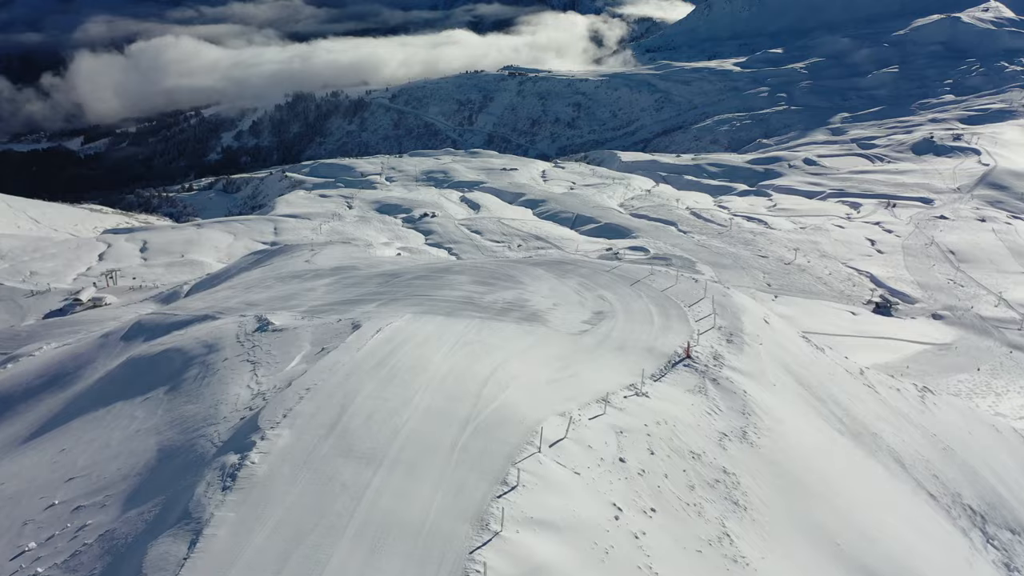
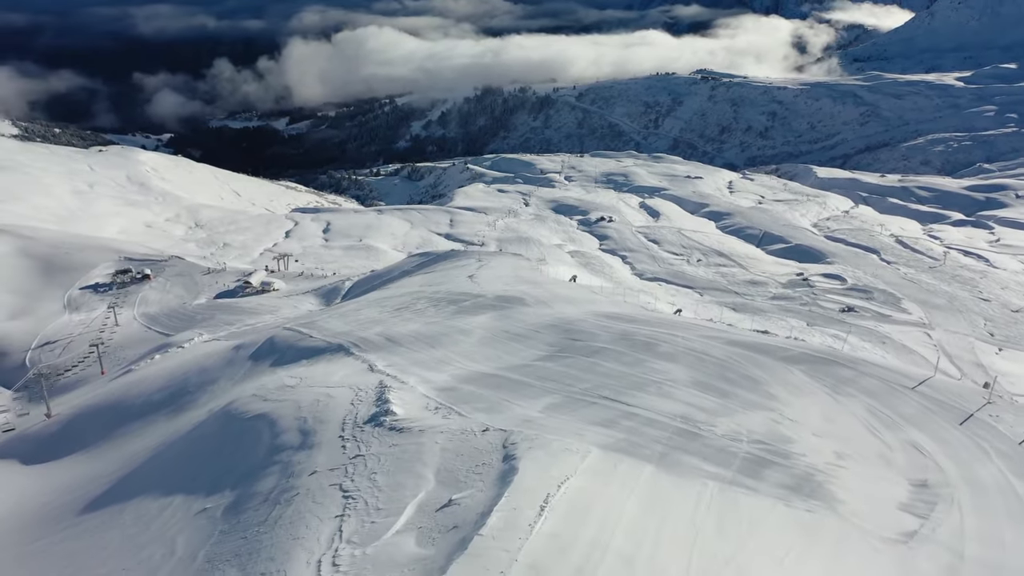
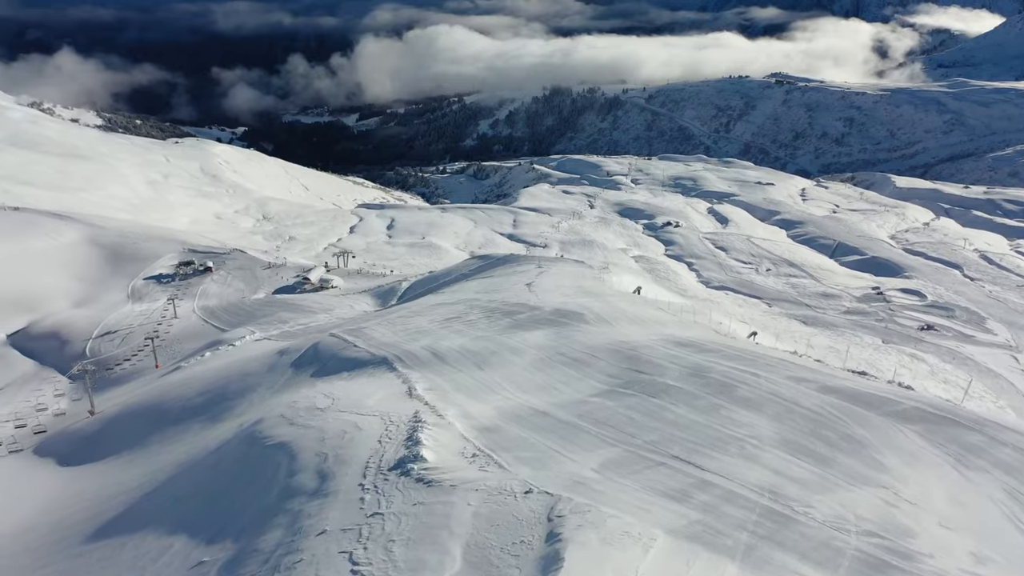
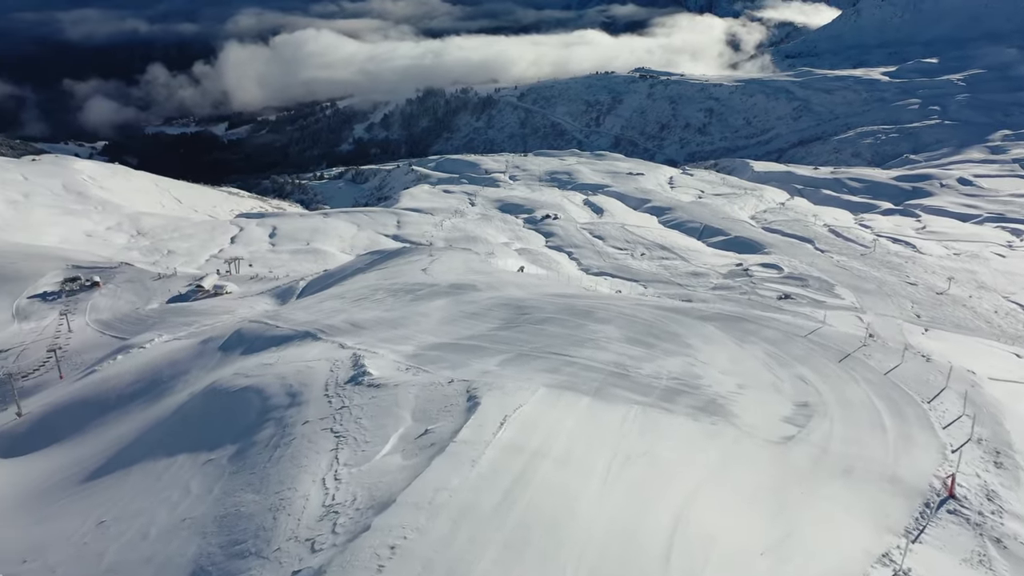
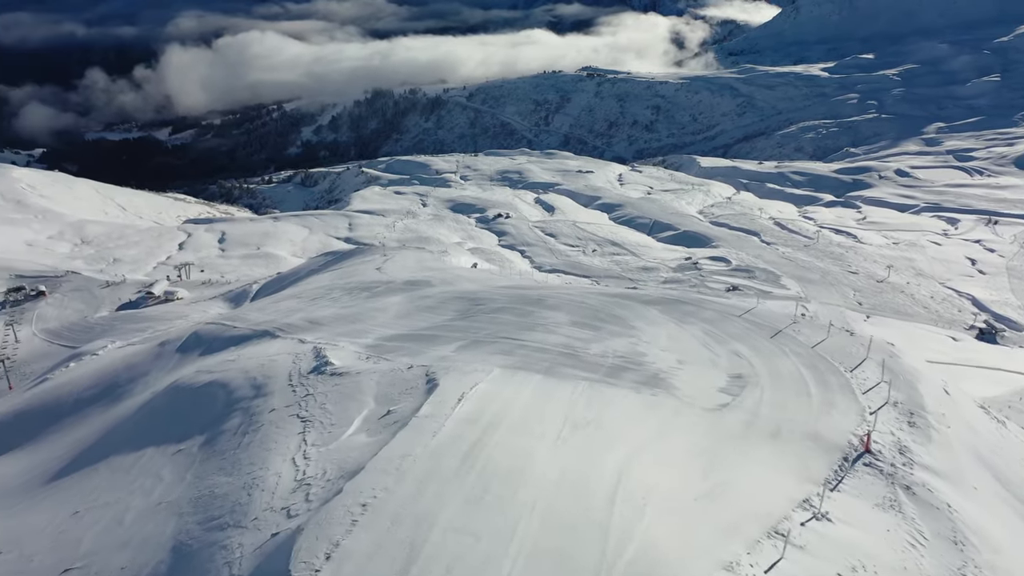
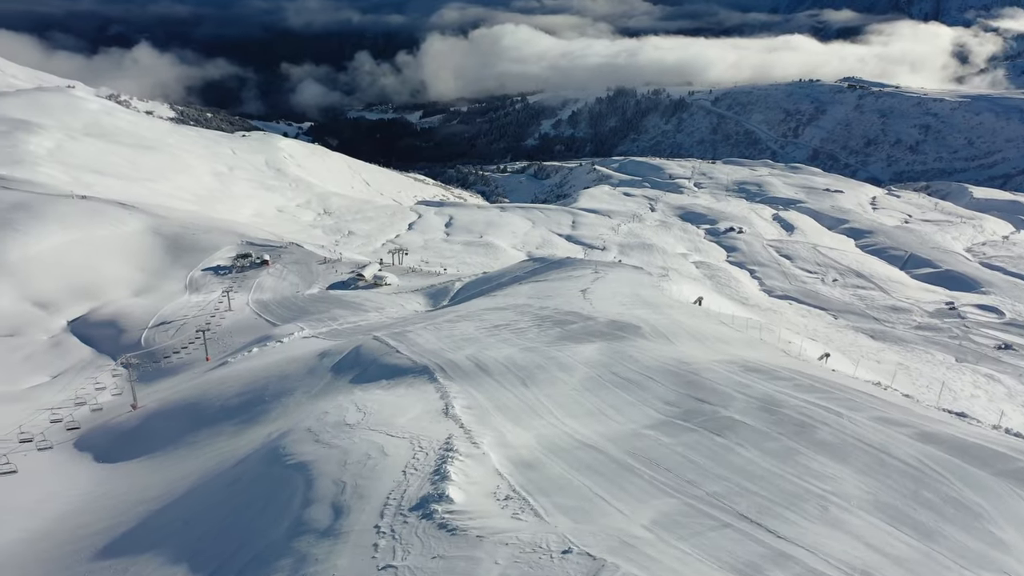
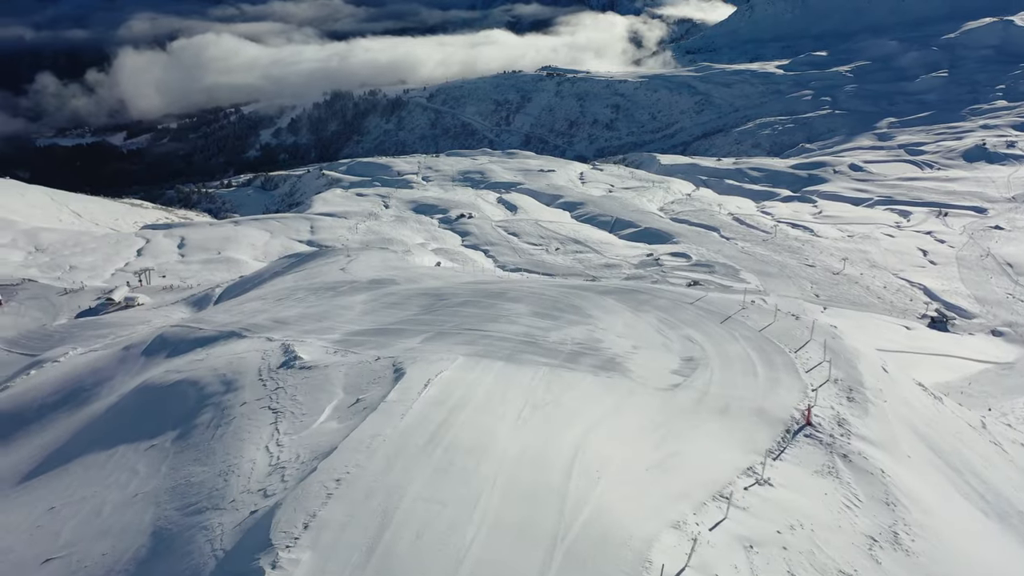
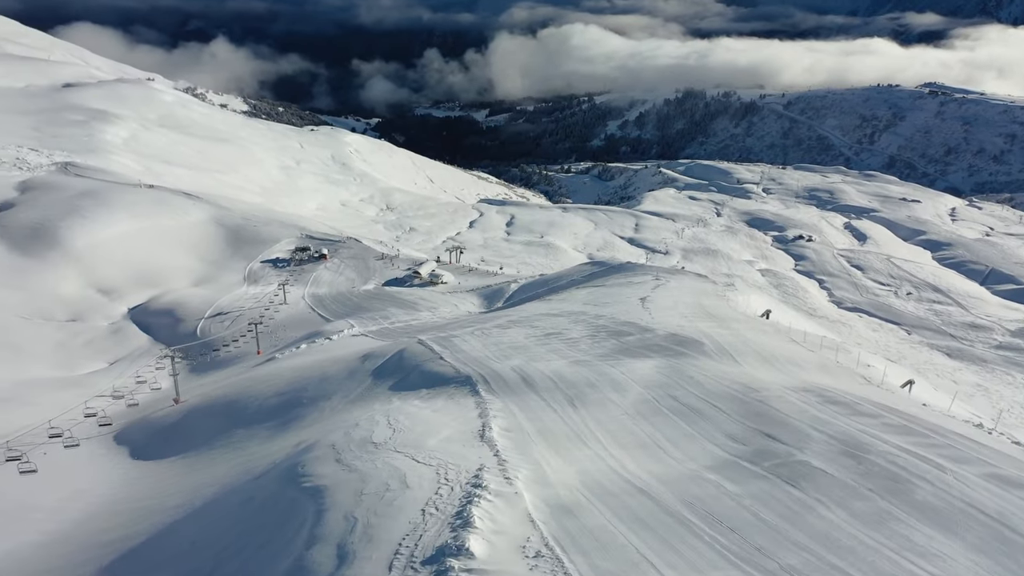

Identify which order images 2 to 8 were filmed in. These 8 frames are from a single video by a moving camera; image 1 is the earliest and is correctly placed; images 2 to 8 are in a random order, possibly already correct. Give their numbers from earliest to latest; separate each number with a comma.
7, 5, 4, 2, 3, 6, 8
